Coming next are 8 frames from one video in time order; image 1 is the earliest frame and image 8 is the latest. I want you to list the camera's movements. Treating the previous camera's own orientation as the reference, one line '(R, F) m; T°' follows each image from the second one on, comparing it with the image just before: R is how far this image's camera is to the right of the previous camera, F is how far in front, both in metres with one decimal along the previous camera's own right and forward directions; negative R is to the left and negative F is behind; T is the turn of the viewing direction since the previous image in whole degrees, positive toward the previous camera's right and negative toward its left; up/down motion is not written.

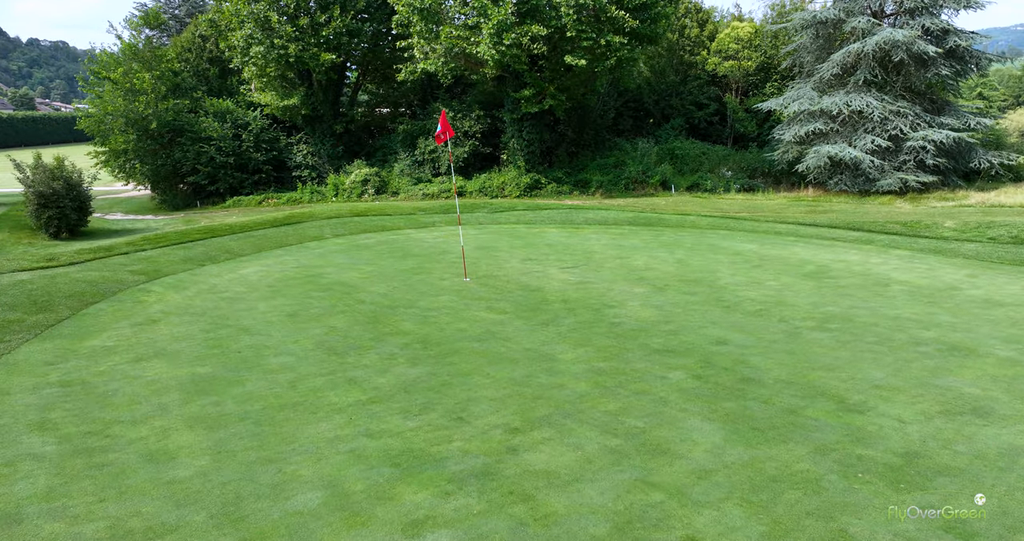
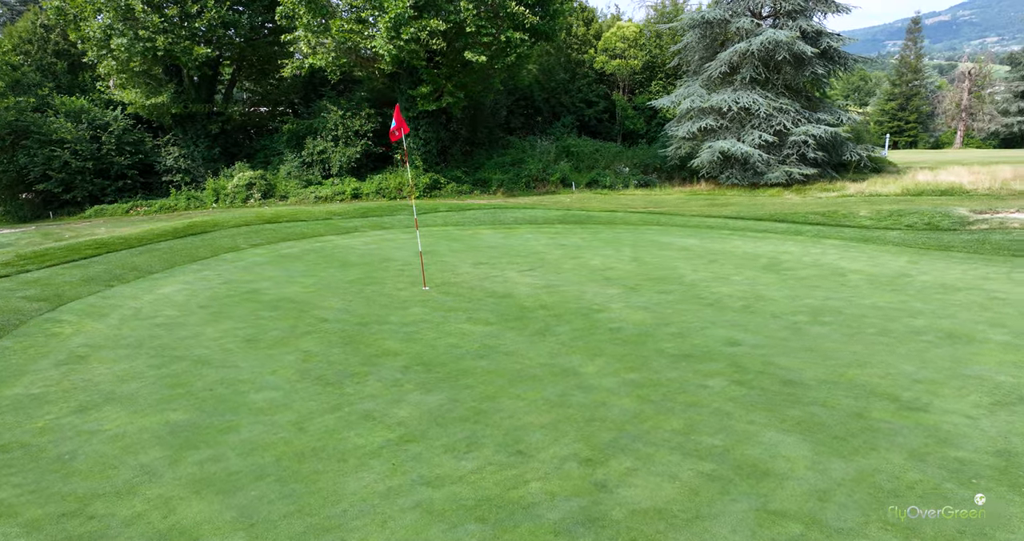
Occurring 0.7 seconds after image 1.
(-1.0, +0.6) m; +10°
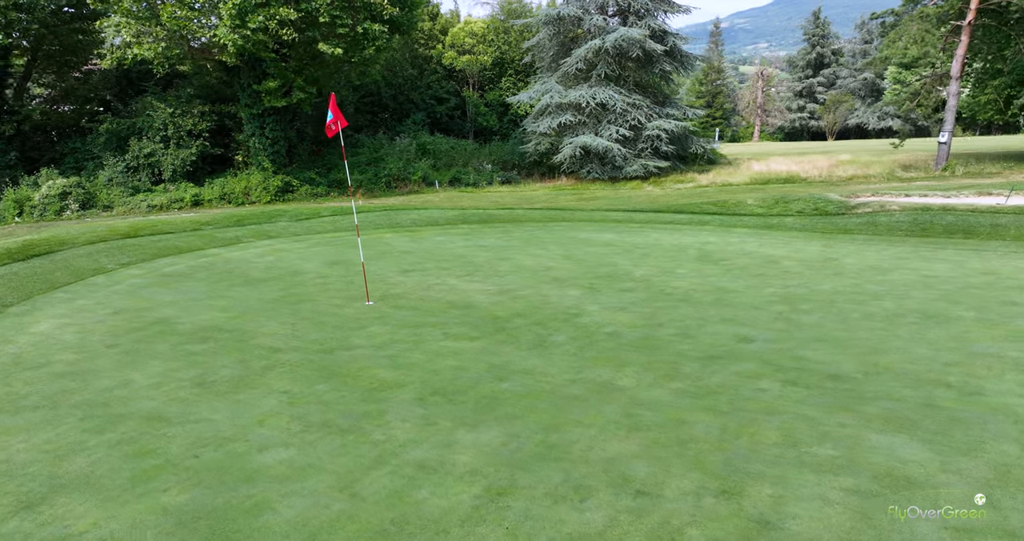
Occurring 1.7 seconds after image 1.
(-1.3, +0.8) m; +14°
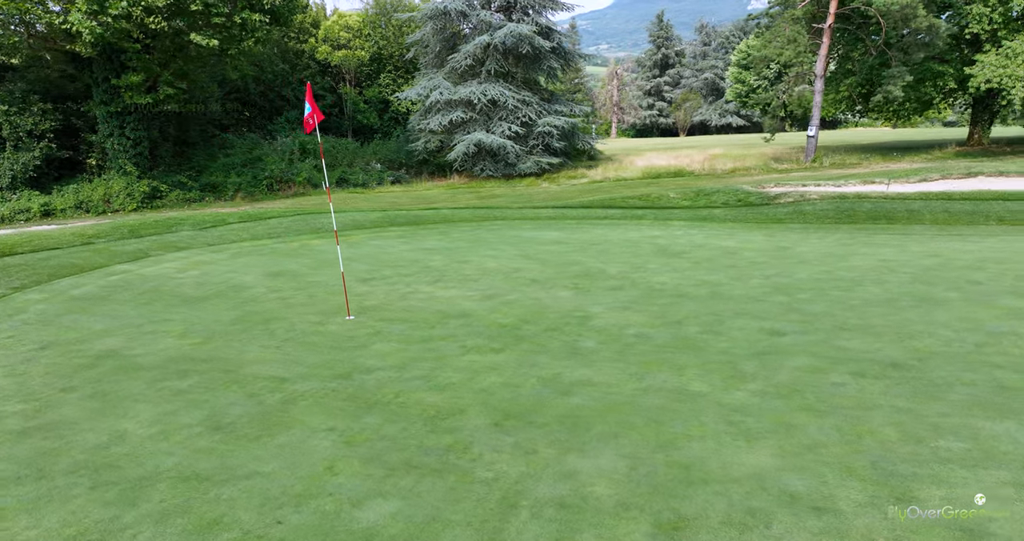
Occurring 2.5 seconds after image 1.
(-1.2, +0.6) m; +11°
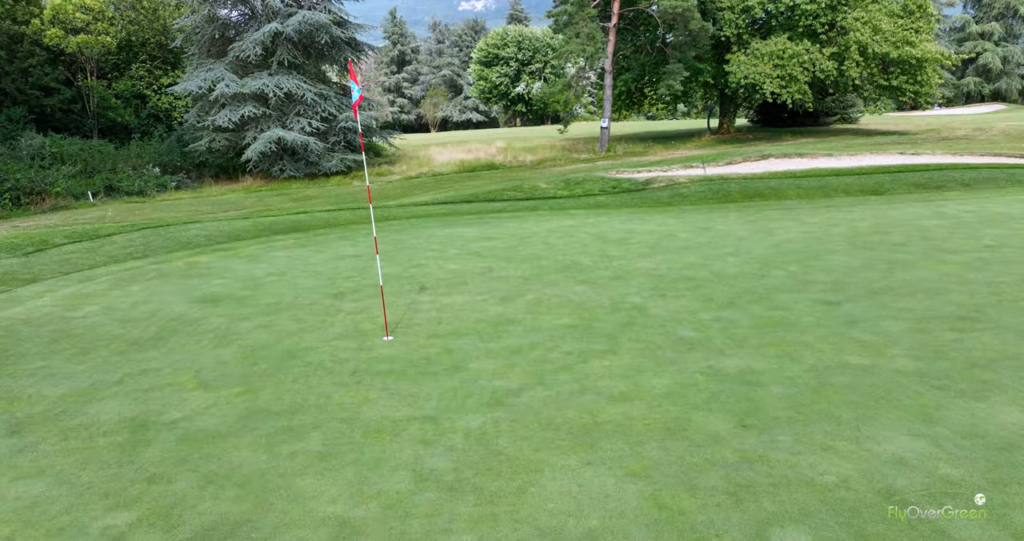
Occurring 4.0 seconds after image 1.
(-2.5, +1.0) m; +21°
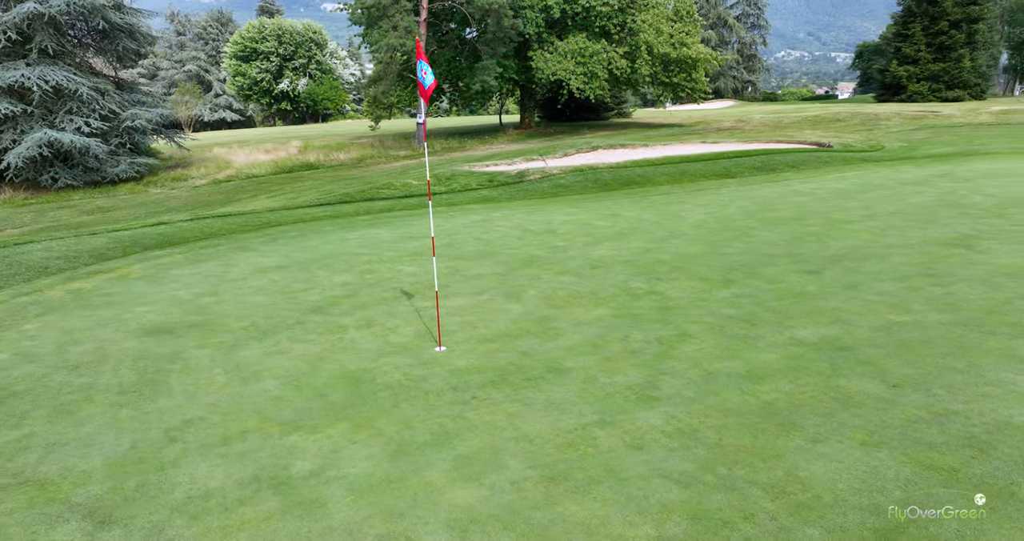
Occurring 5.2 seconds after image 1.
(-2.1, +0.6) m; +19°
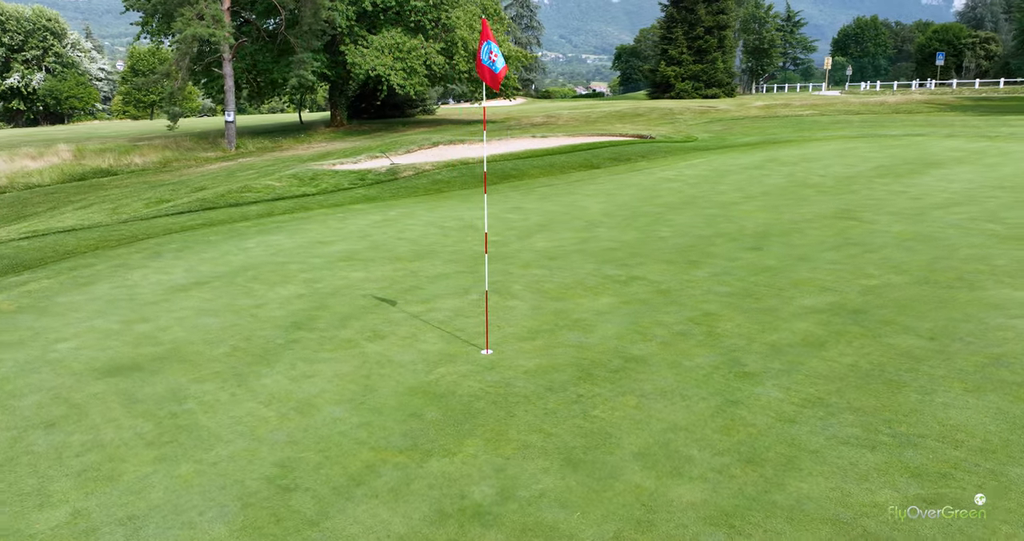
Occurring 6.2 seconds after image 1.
(-1.7, +0.5) m; +17°
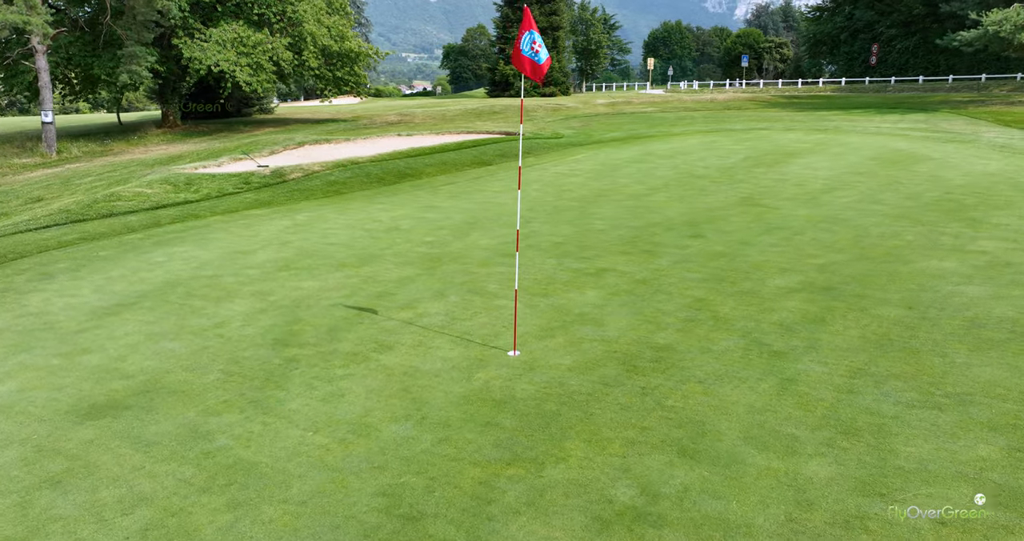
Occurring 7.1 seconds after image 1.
(-1.2, +0.3) m; +13°
